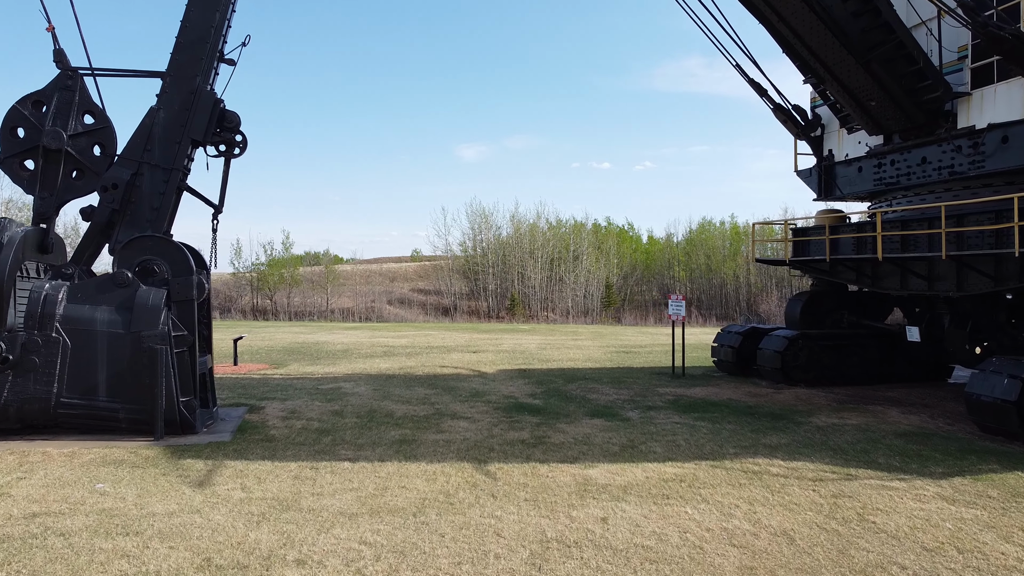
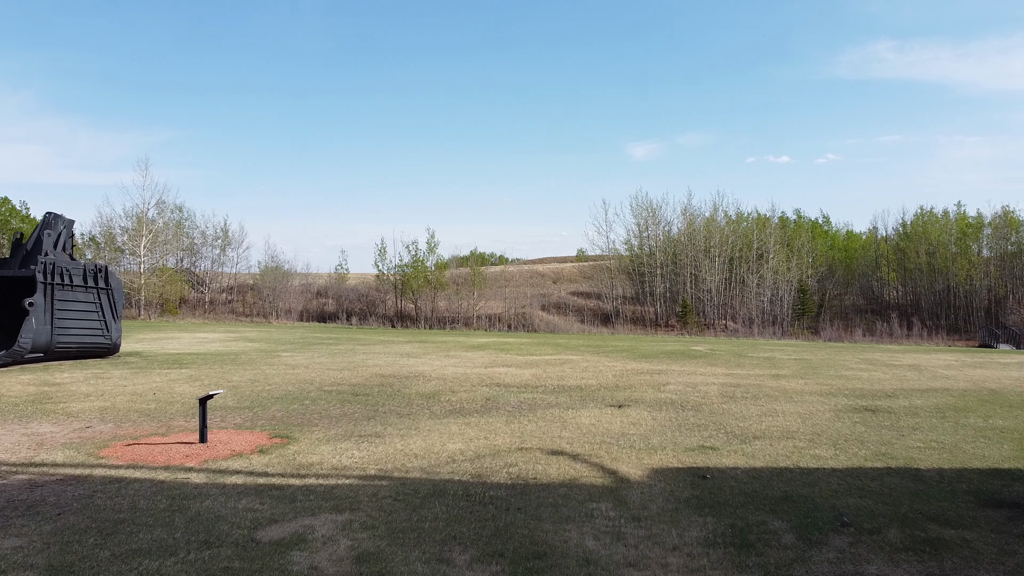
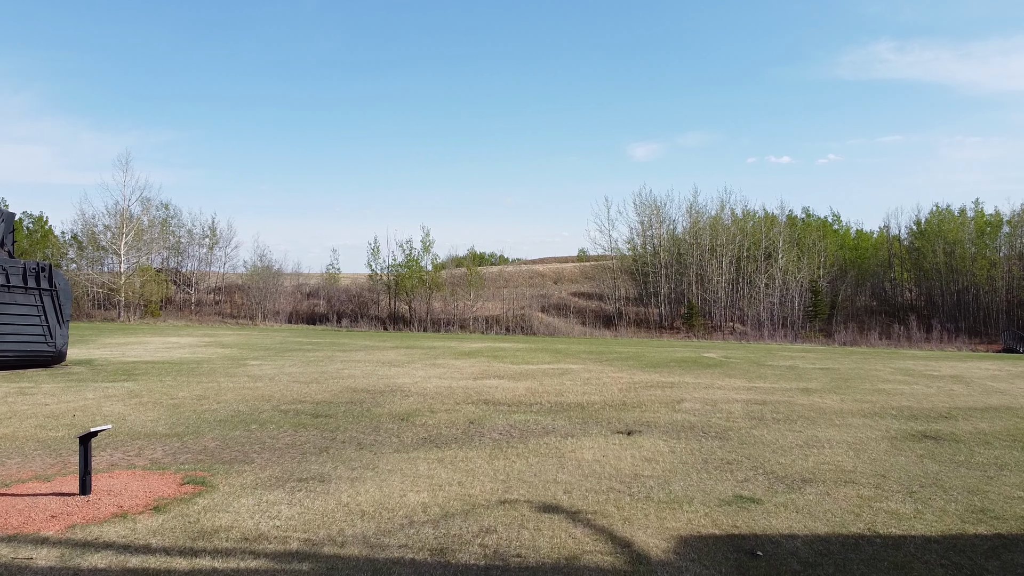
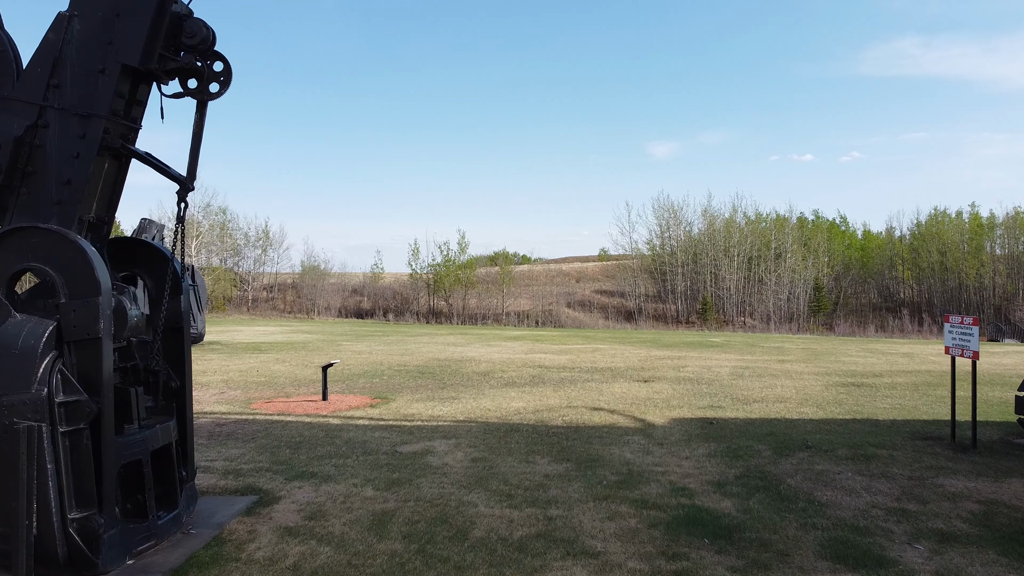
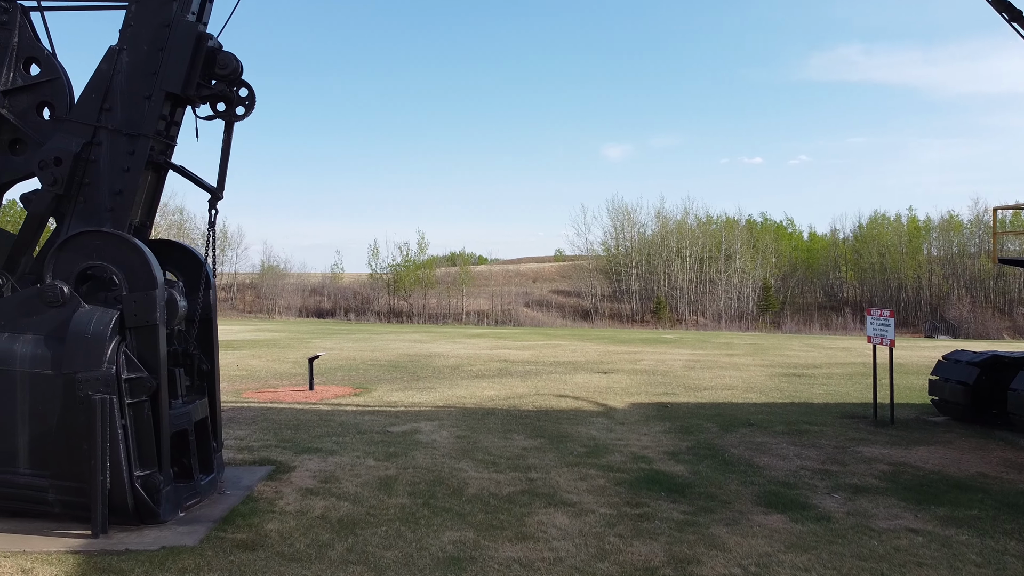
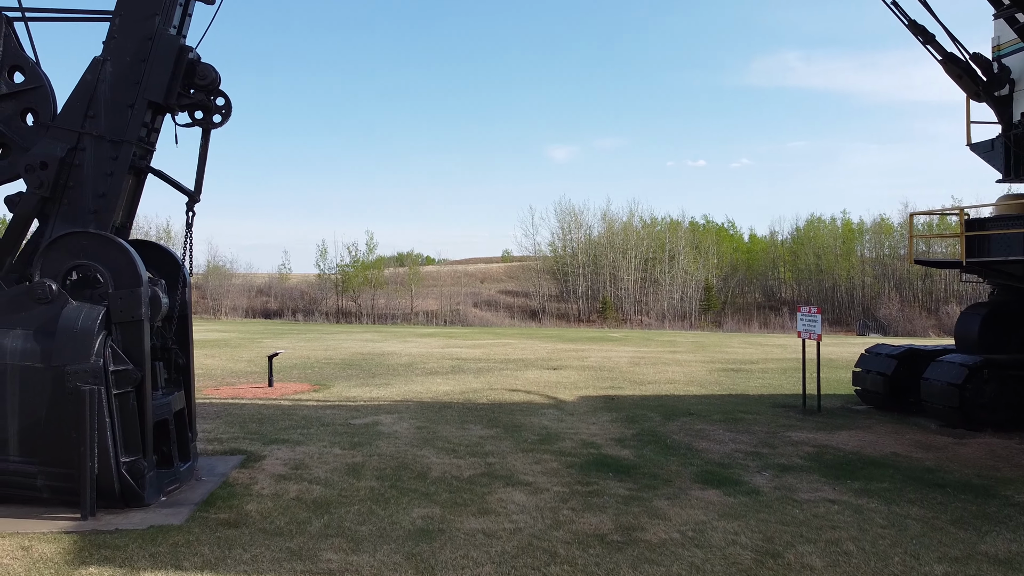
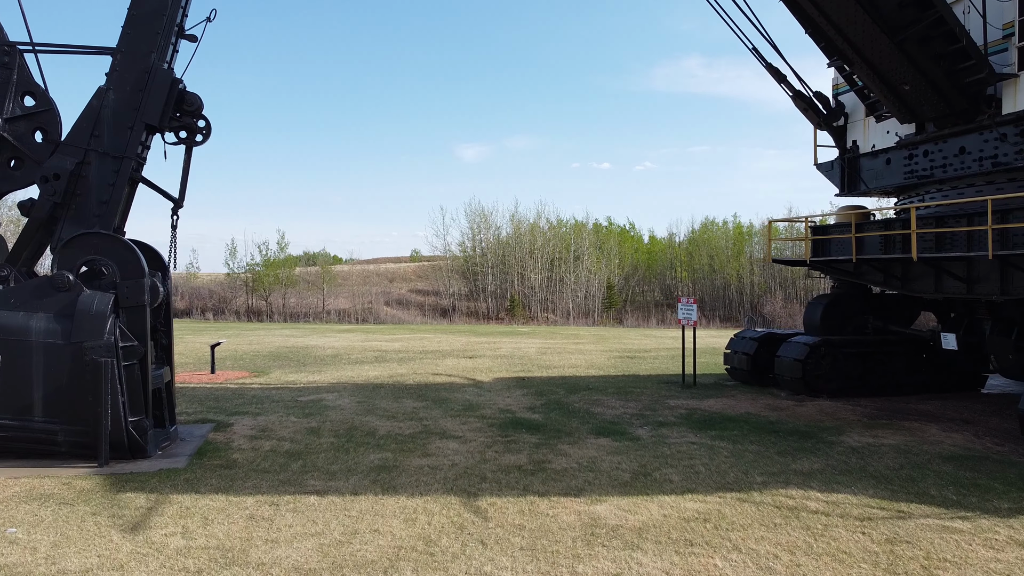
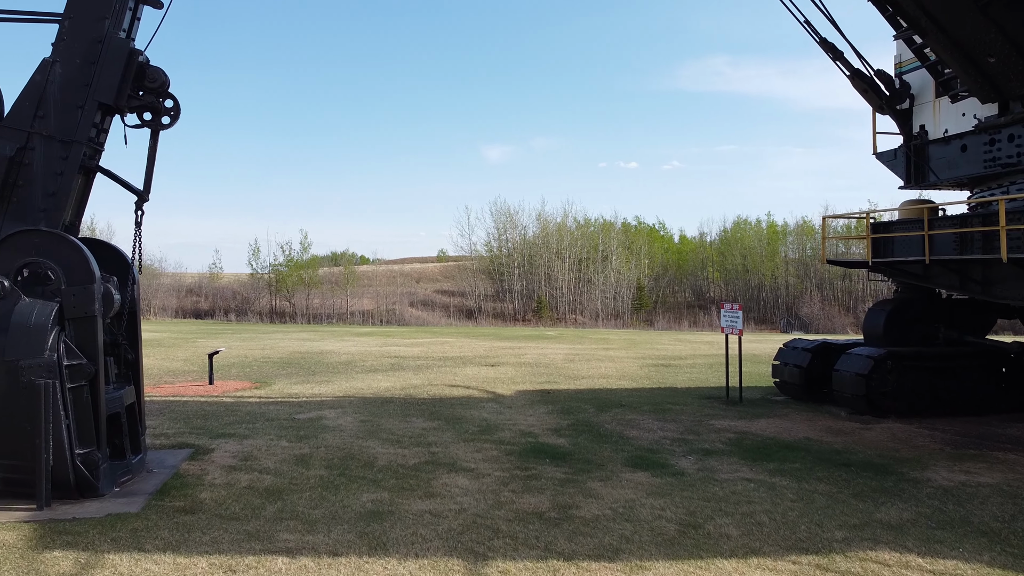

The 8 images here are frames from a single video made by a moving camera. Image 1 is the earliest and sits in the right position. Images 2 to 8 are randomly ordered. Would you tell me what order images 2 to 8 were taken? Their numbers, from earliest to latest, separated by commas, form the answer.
7, 8, 6, 5, 4, 2, 3
